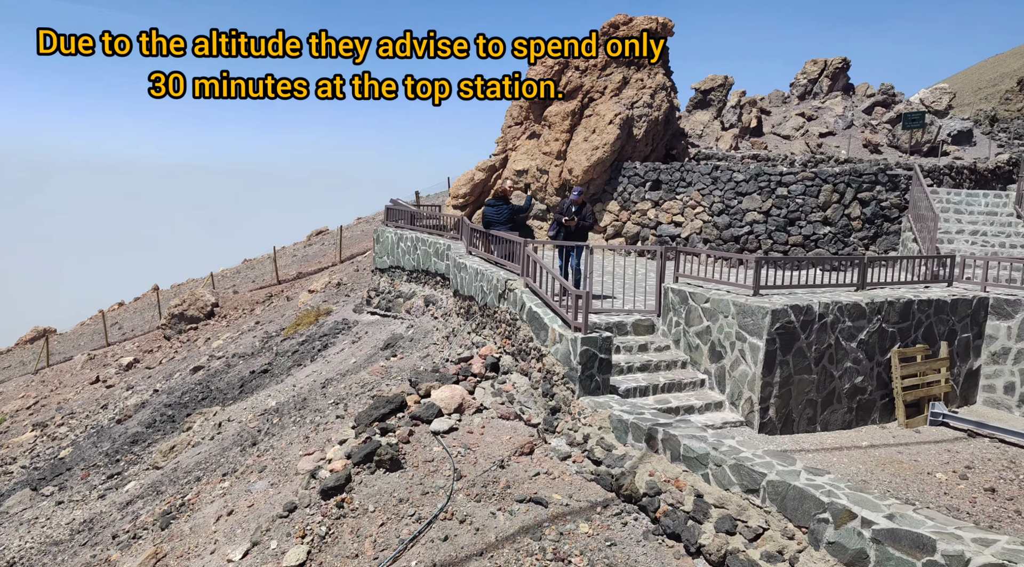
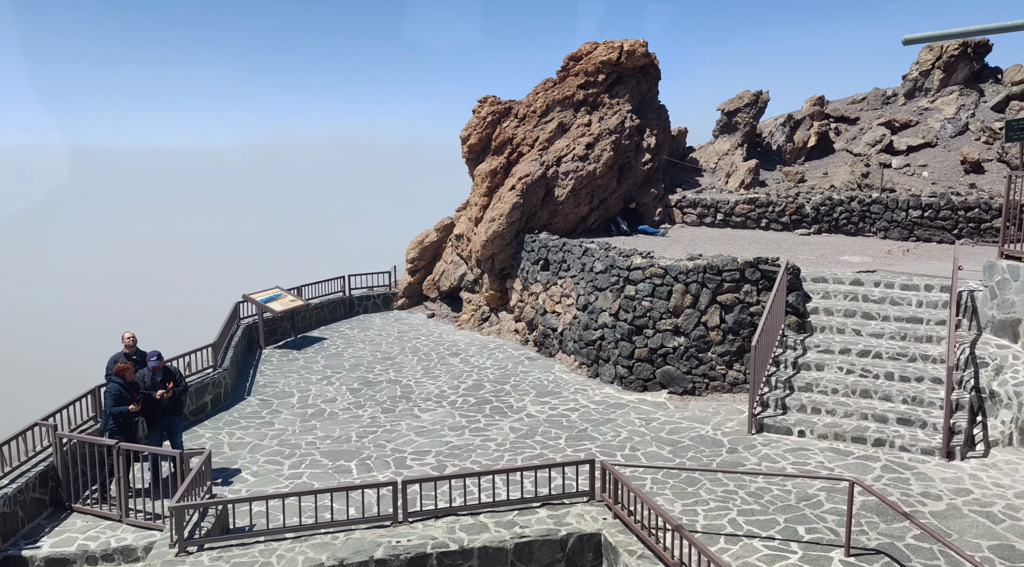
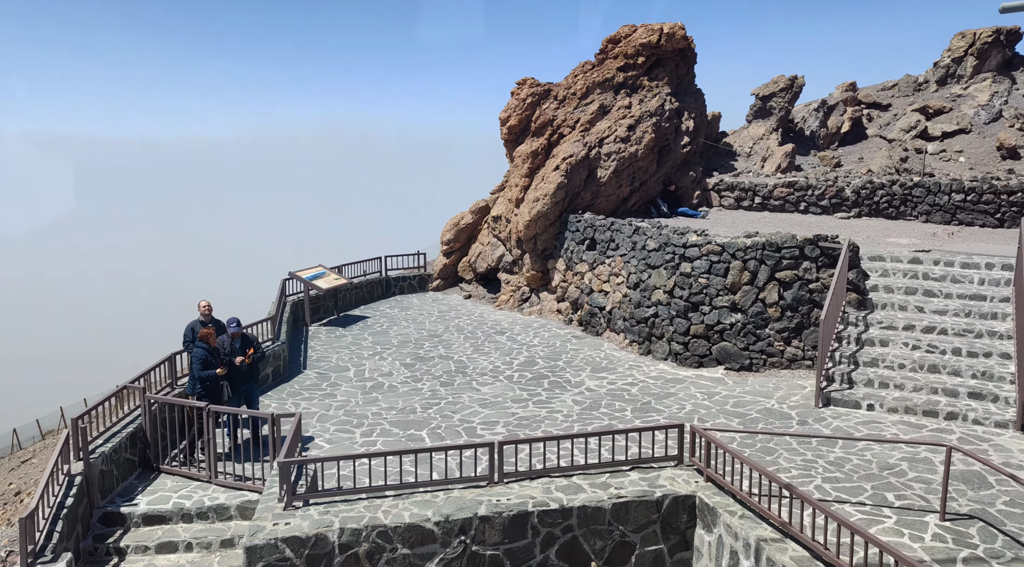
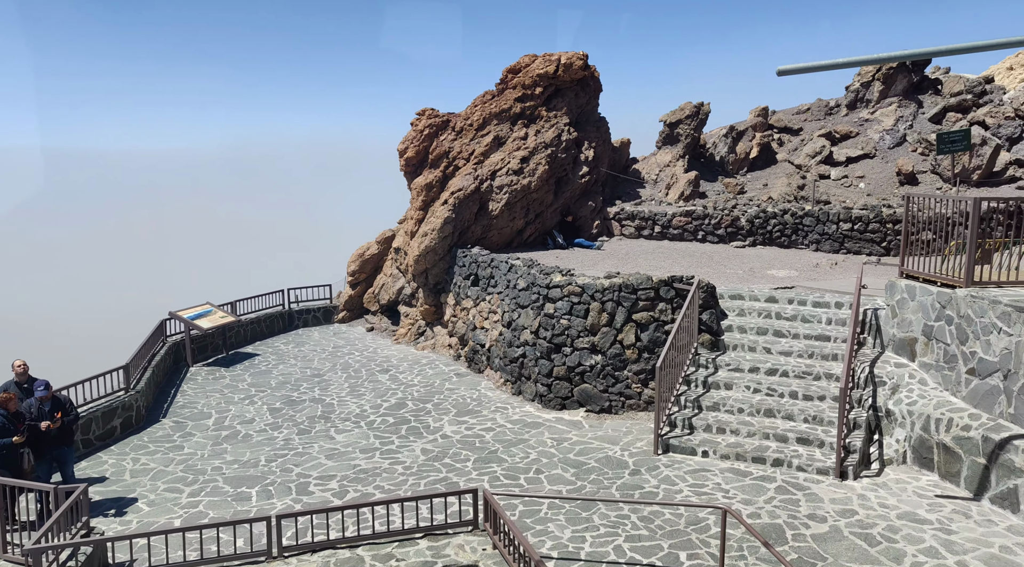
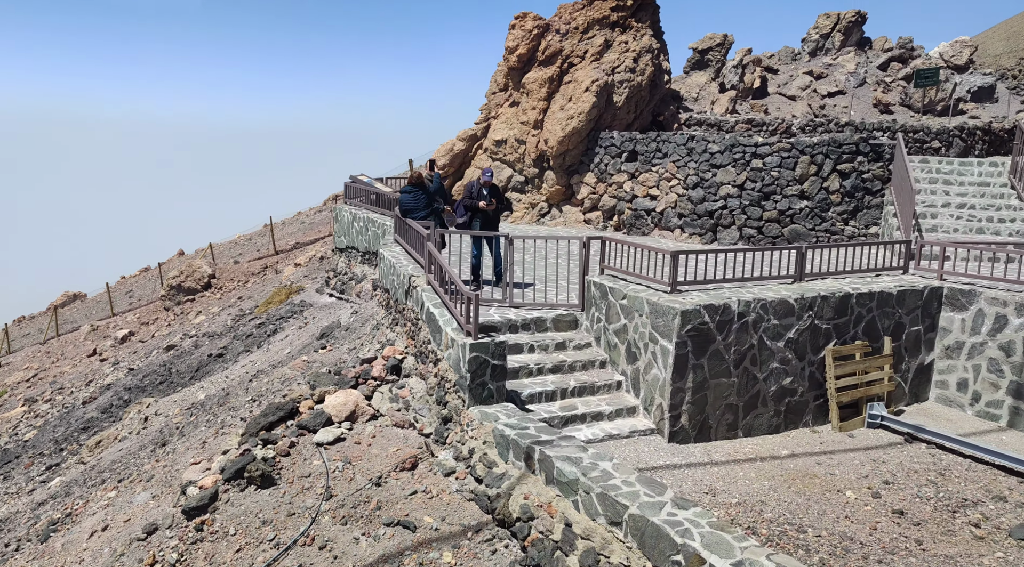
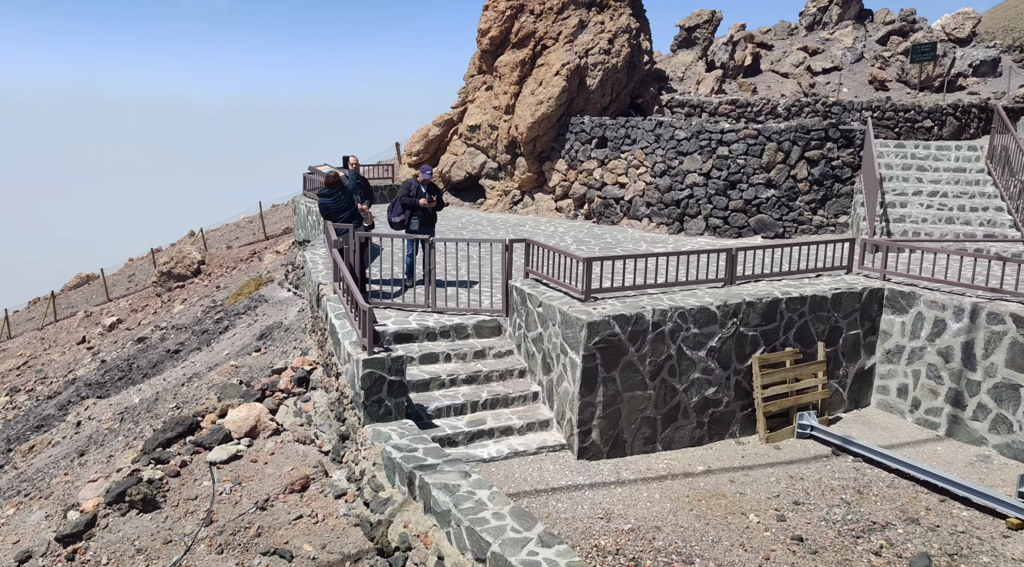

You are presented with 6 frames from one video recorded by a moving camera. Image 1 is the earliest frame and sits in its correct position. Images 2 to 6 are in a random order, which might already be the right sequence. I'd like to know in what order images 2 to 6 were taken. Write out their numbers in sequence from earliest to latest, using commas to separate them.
5, 6, 3, 2, 4
